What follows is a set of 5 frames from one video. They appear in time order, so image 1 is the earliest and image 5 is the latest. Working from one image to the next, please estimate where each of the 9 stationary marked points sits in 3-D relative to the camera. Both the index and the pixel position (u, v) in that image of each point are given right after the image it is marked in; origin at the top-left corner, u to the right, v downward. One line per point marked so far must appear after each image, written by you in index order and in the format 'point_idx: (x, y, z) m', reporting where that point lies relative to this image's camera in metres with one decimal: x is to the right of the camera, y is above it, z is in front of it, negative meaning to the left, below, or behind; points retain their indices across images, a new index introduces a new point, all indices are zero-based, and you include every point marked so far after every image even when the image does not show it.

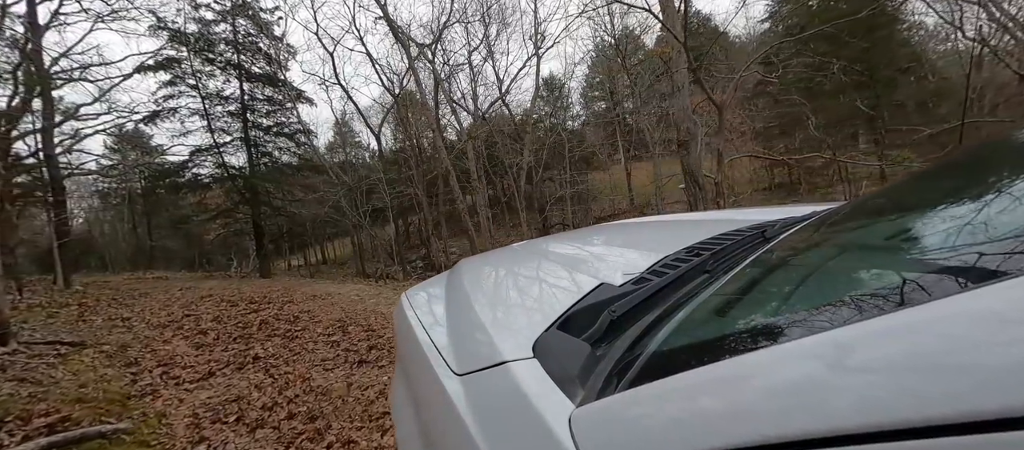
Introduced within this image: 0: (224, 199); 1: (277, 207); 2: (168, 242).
0: (-10.9, +1.0, +15.0) m
1: (-8.9, +0.7, +15.0) m
2: (-16.3, -0.9, +18.6) m
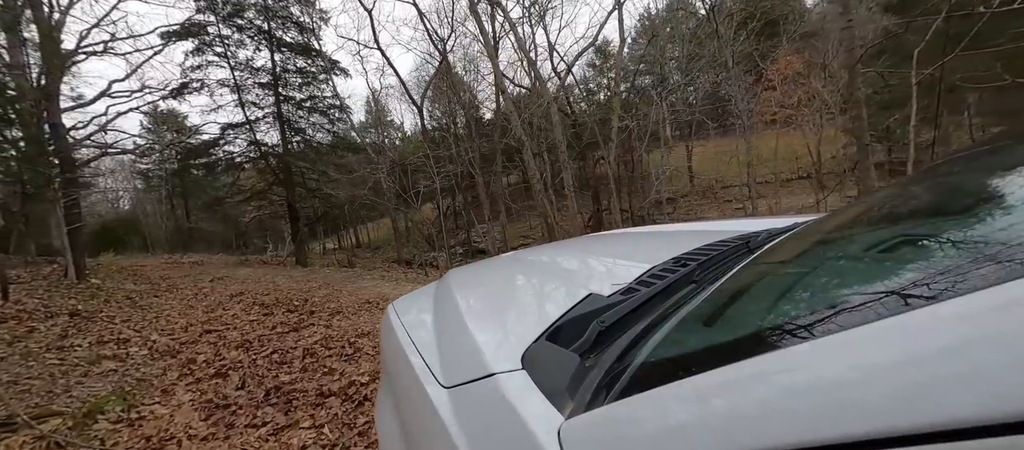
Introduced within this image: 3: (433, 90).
0: (-9.4, +1.7, +14.6) m
1: (-7.3, +1.4, +14.5) m
2: (-14.5, -0.1, +18.6) m
3: (-2.6, +4.6, +13.2) m
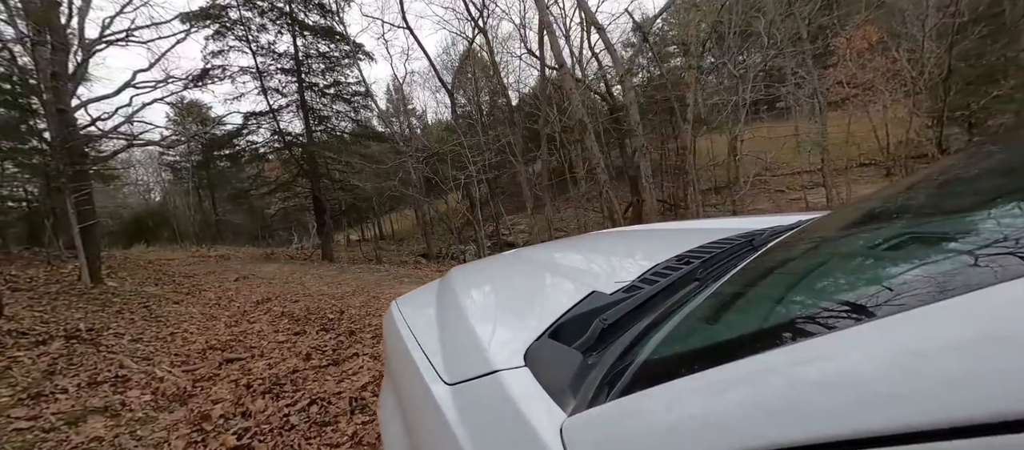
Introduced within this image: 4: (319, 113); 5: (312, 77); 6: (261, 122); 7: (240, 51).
0: (-8.4, +2.0, +14.4) m
1: (-6.3, +1.7, +14.2) m
2: (-13.3, +0.4, +18.6) m
3: (-1.7, +4.9, +12.7) m
4: (-6.8, +4.0, +13.8) m
5: (-6.9, +5.2, +13.7) m
6: (-8.7, +3.6, +13.6) m
7: (-10.6, +6.8, +15.3) m
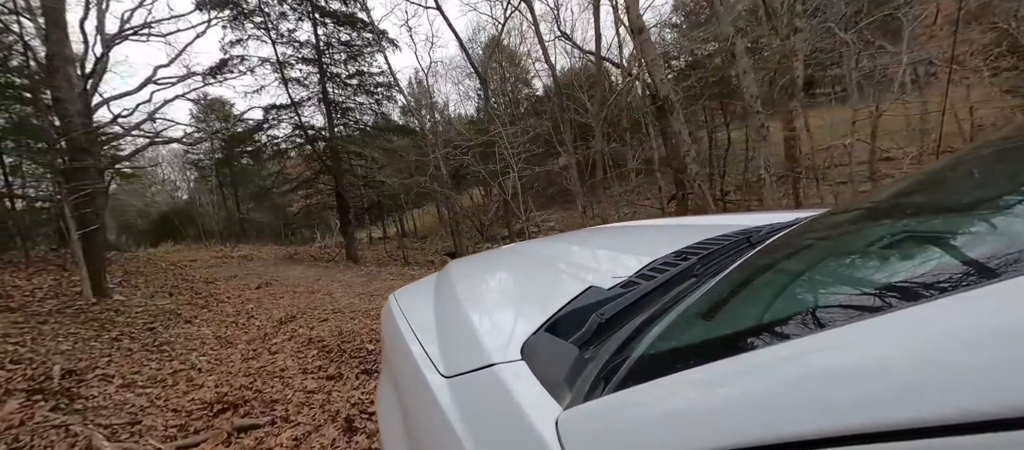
0: (-7.4, +2.1, +14.1) m
1: (-5.4, +1.8, +13.8) m
2: (-12.2, +0.5, +18.6) m
3: (-0.8, +5.0, +12.0) m
4: (-5.9, +4.1, +13.4) m
5: (-6.0, +5.2, +13.3) m
6: (-7.8, +3.6, +13.3) m
7: (-9.7, +6.8, +15.1) m
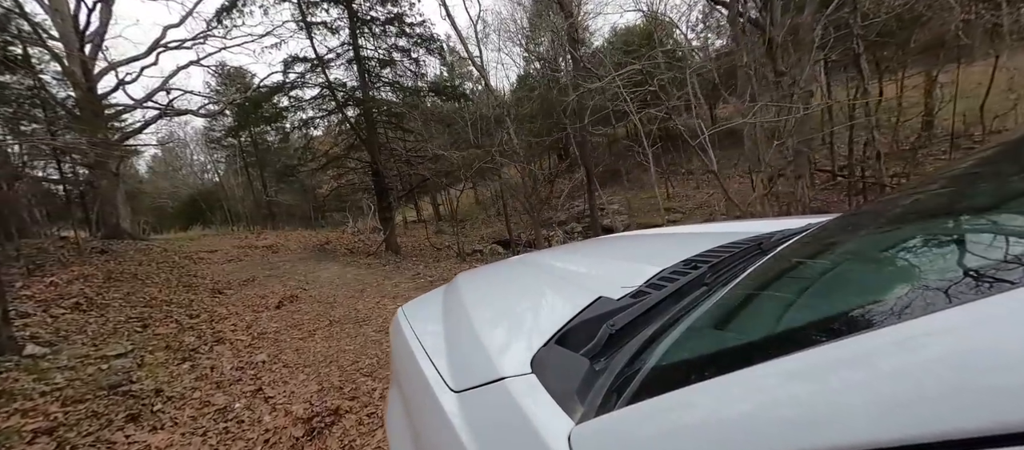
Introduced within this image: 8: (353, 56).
0: (-5.8, +2.6, +12.8) m
1: (-3.8, +2.3, +12.4) m
2: (-10.2, +1.3, +17.6) m
3: (+0.6, +5.5, +10.2) m
4: (-4.3, +4.6, +11.9) m
5: (-4.5, +5.8, +11.7) m
6: (-6.2, +4.1, +11.9) m
7: (-8.0, +7.5, +13.6) m
8: (-4.9, +4.8, +11.8) m
